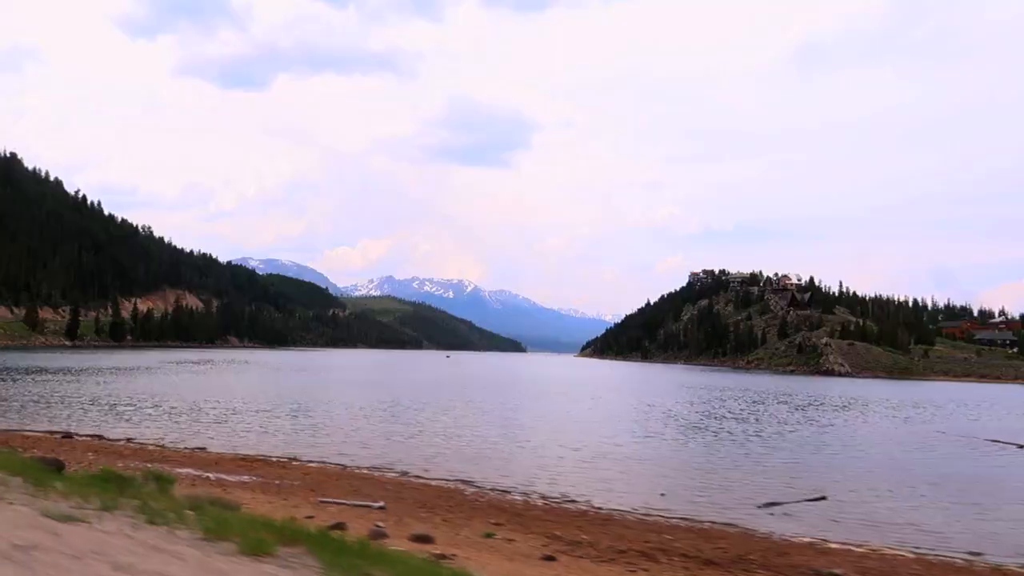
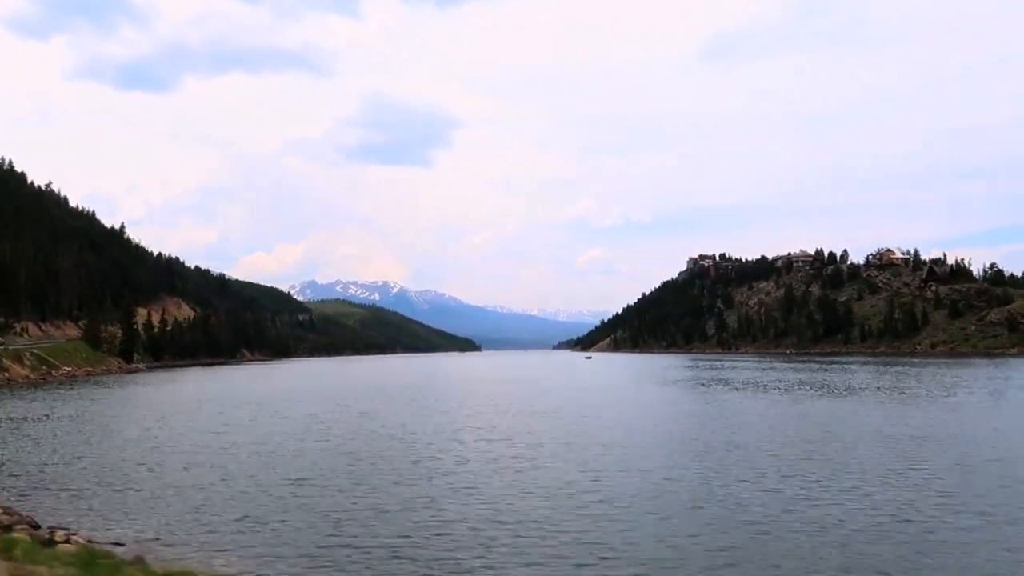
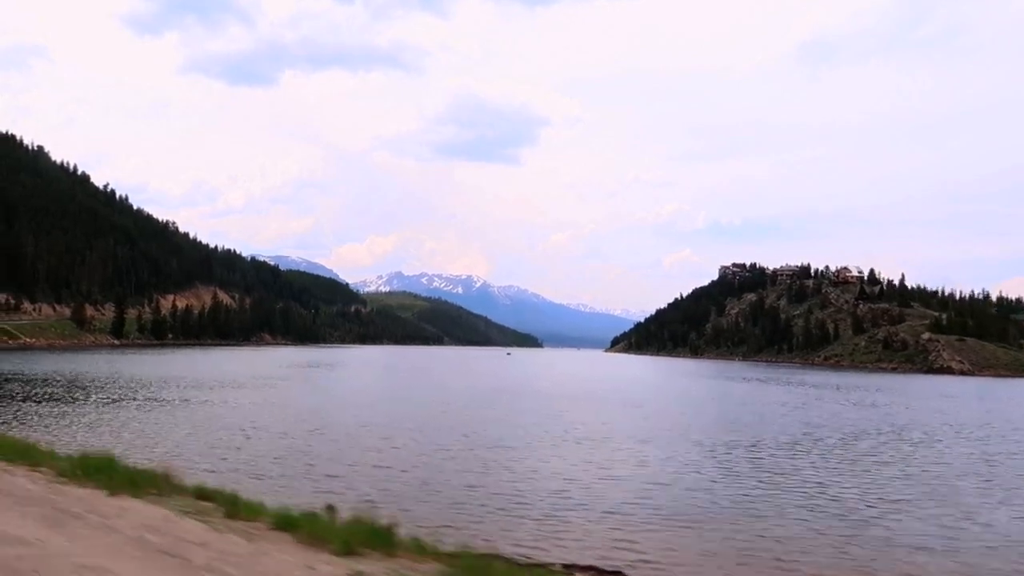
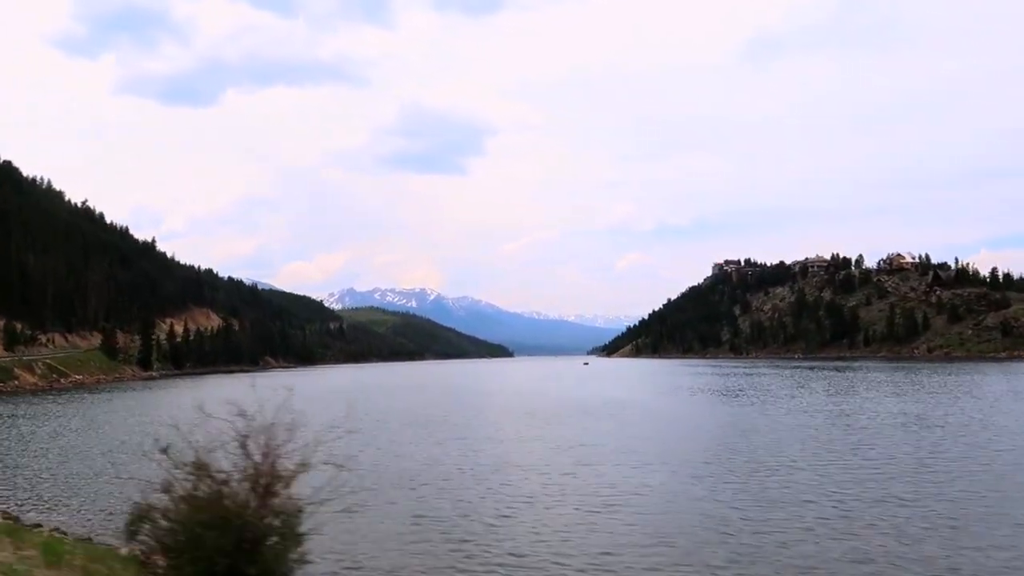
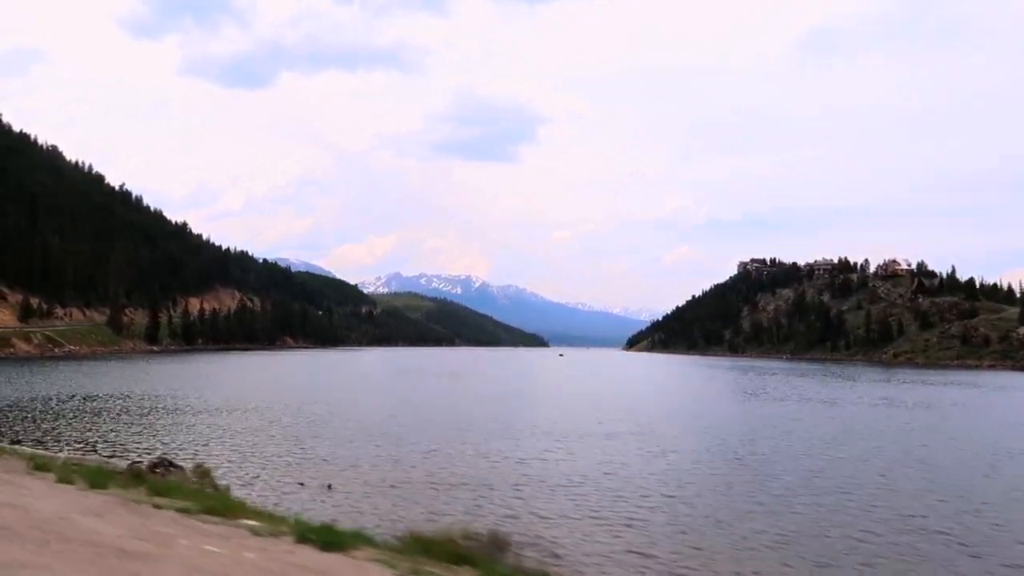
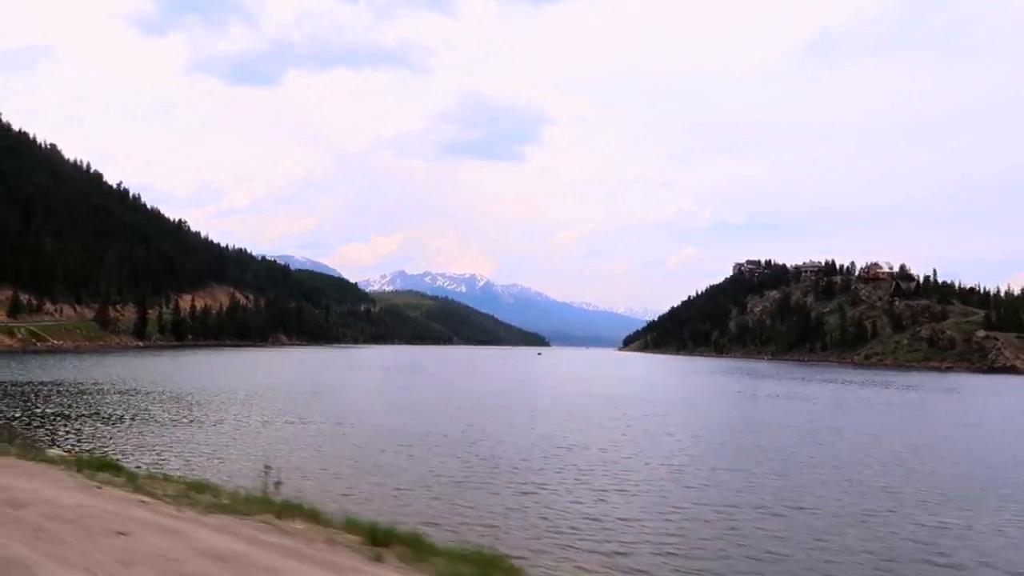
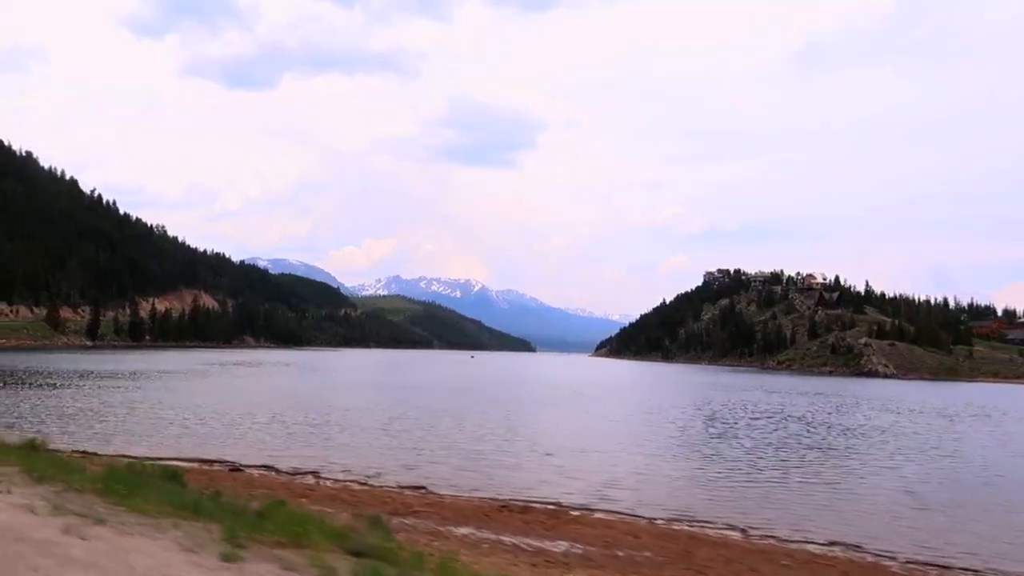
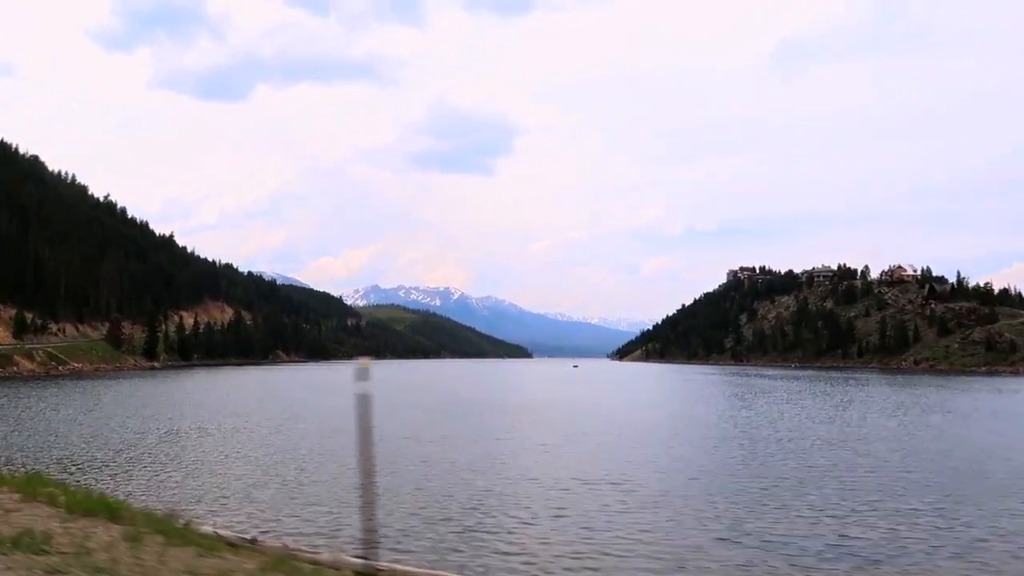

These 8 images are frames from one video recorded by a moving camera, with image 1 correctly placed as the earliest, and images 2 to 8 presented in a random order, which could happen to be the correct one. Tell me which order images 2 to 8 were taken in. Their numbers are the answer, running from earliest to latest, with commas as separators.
7, 3, 6, 5, 8, 4, 2
